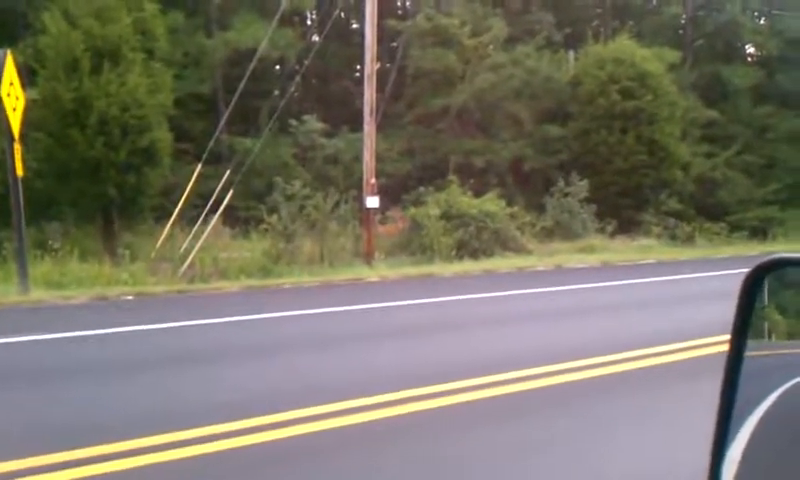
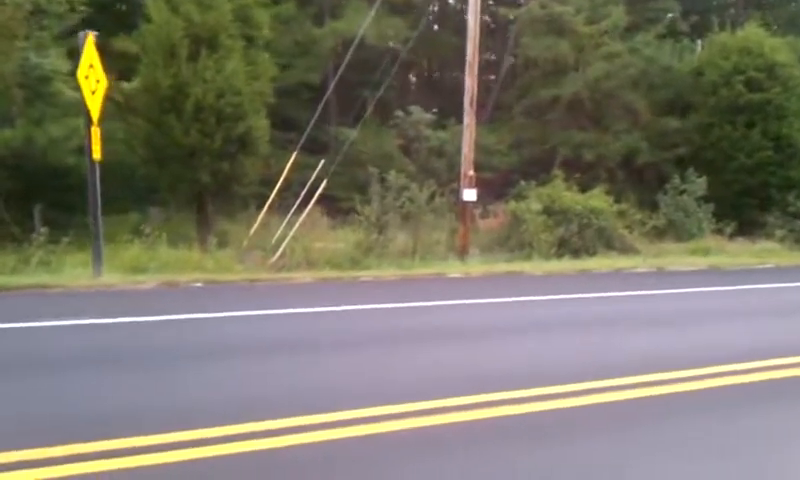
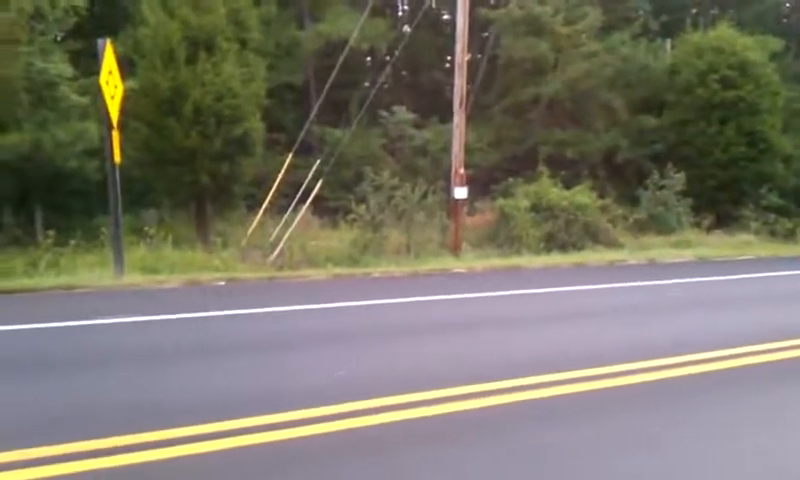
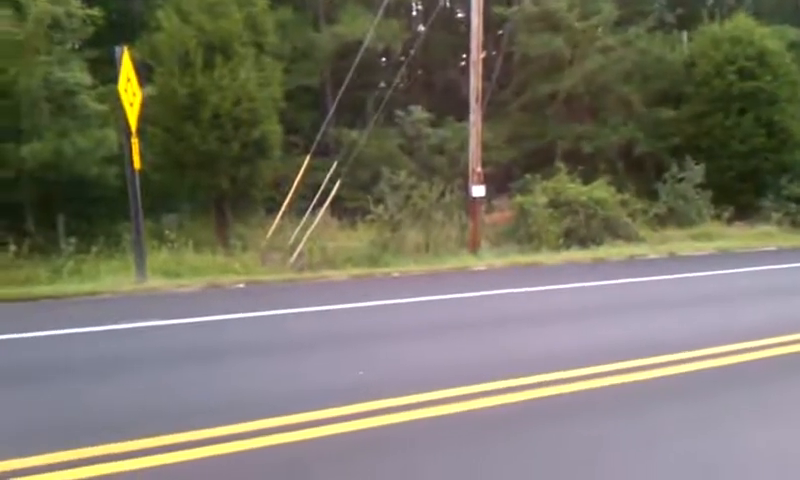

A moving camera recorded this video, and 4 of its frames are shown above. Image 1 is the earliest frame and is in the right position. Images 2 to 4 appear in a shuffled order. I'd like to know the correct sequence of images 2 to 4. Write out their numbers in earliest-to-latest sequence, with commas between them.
4, 3, 2
